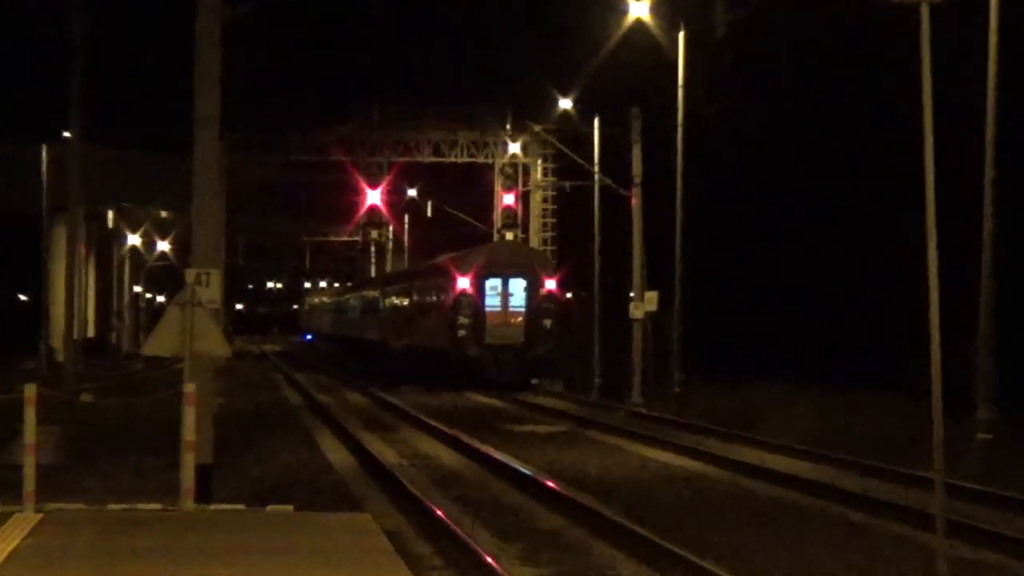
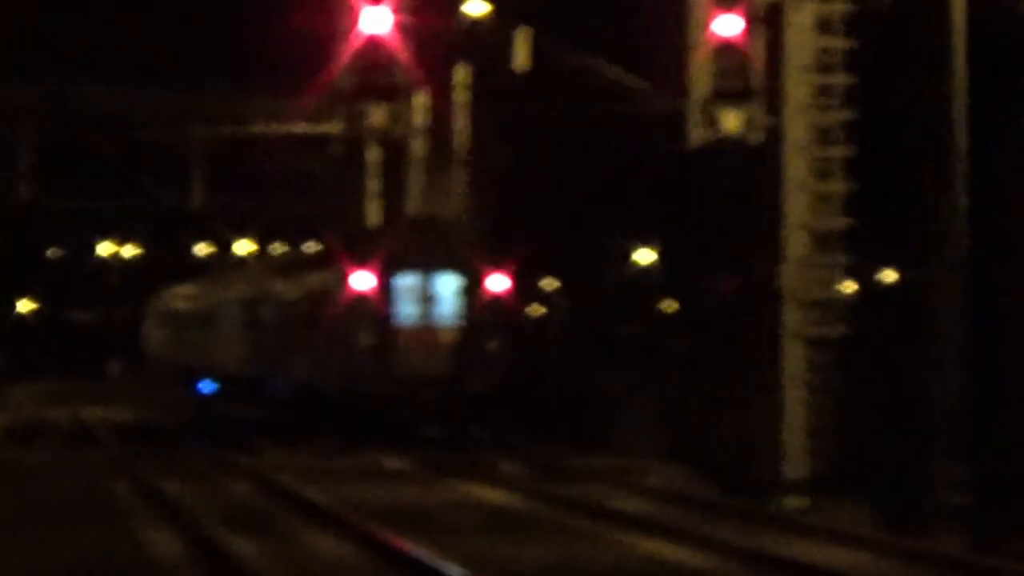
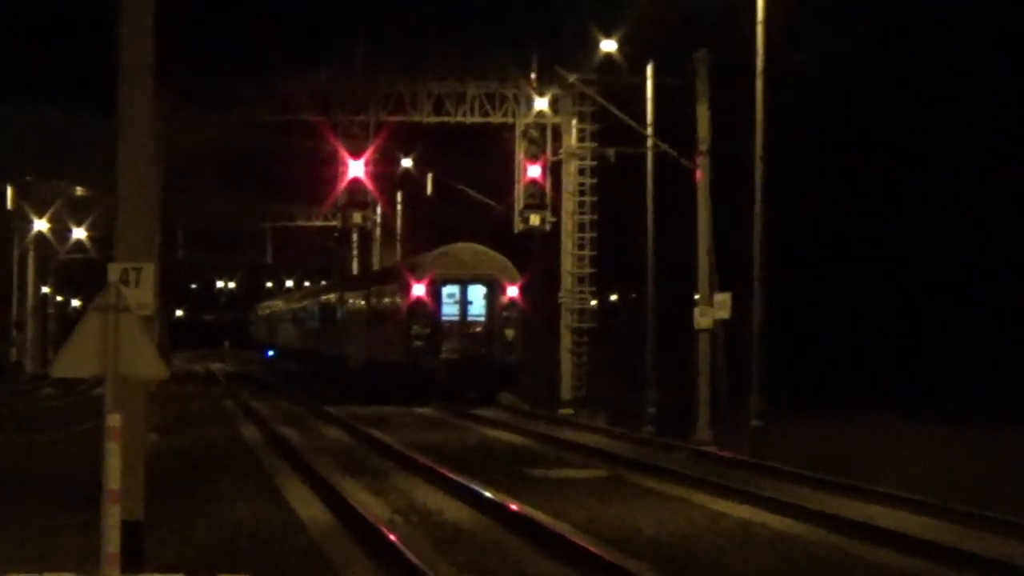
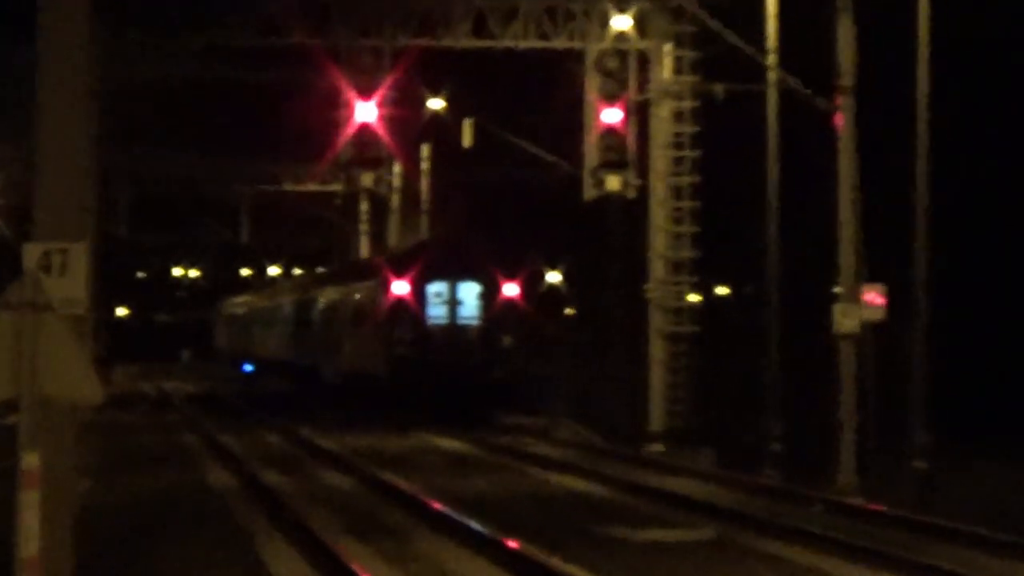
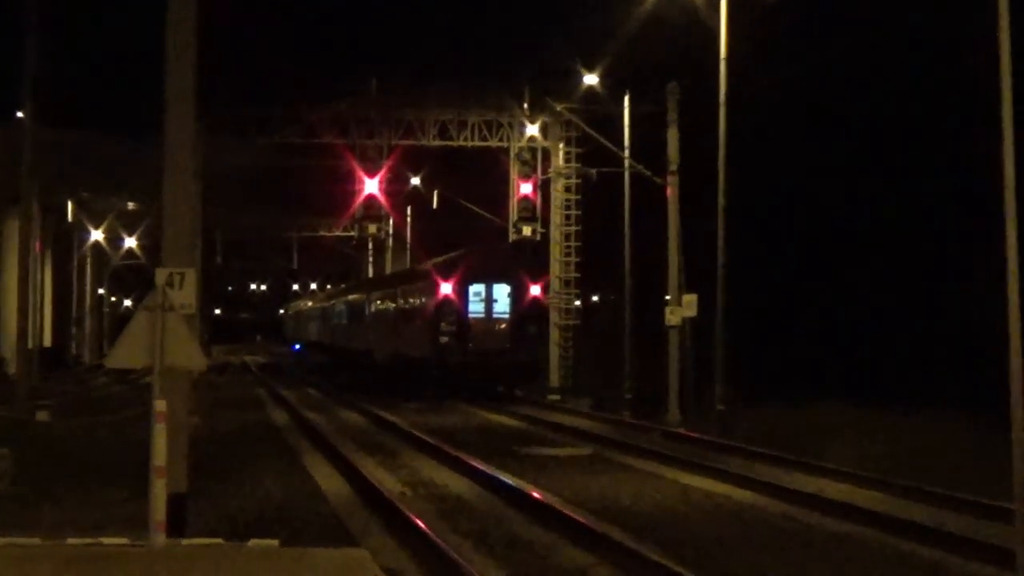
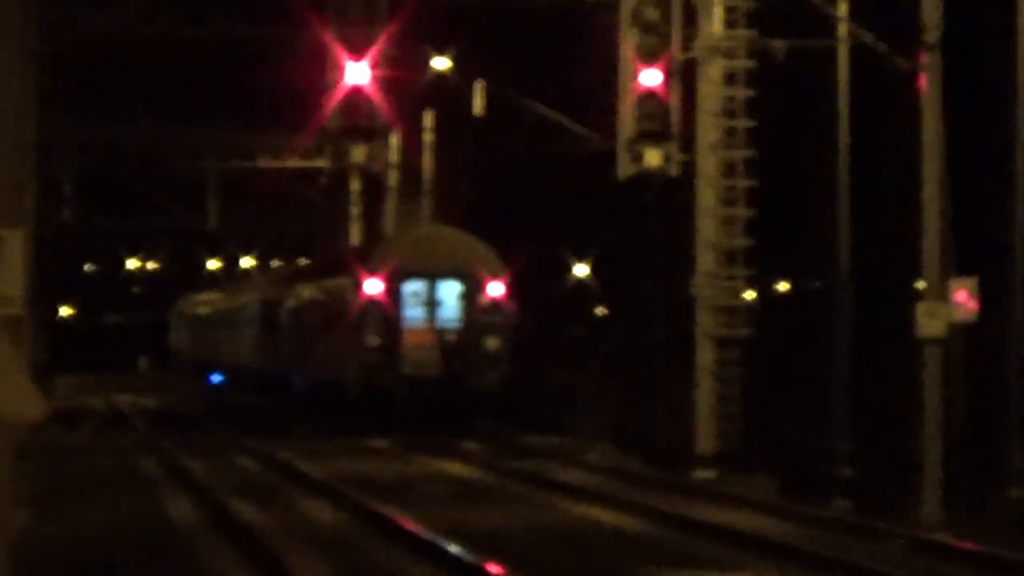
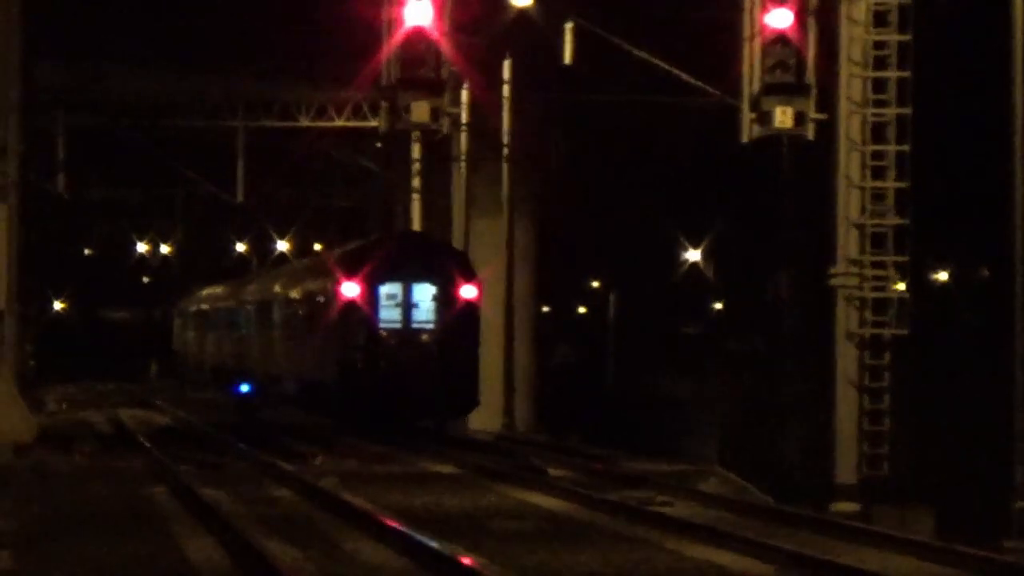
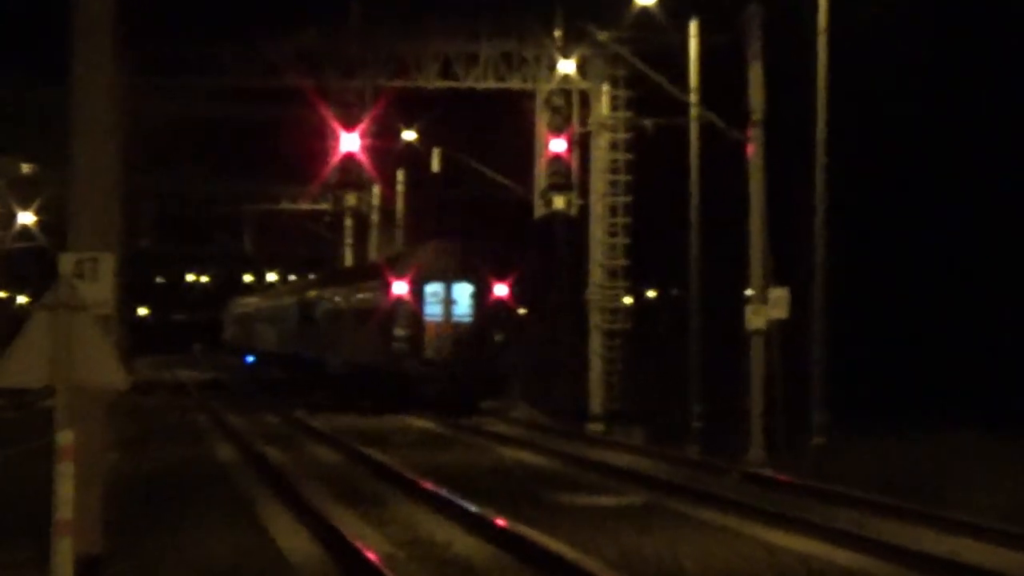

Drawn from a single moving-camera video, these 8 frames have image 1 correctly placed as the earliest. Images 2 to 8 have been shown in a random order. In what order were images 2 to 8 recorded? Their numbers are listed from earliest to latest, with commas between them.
5, 3, 8, 4, 6, 2, 7
